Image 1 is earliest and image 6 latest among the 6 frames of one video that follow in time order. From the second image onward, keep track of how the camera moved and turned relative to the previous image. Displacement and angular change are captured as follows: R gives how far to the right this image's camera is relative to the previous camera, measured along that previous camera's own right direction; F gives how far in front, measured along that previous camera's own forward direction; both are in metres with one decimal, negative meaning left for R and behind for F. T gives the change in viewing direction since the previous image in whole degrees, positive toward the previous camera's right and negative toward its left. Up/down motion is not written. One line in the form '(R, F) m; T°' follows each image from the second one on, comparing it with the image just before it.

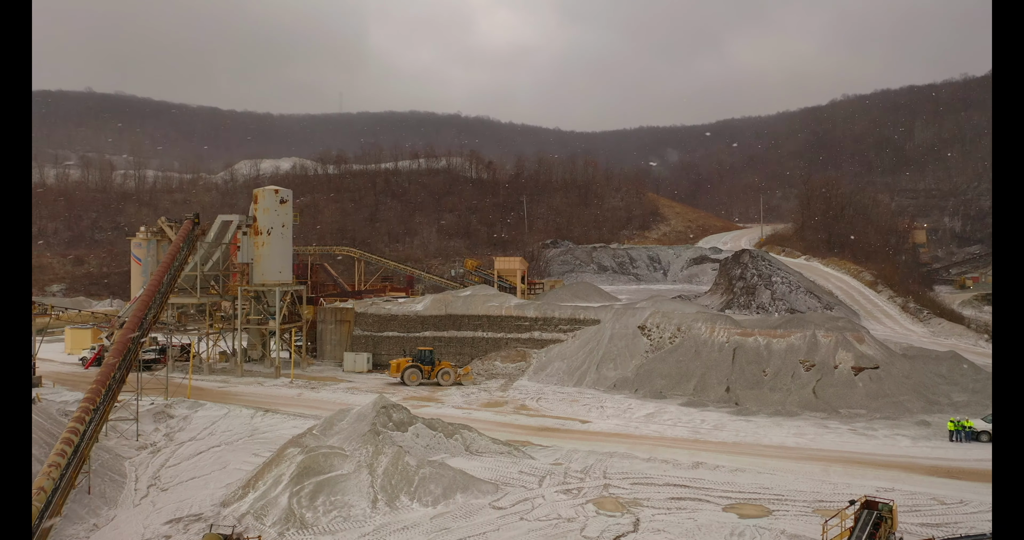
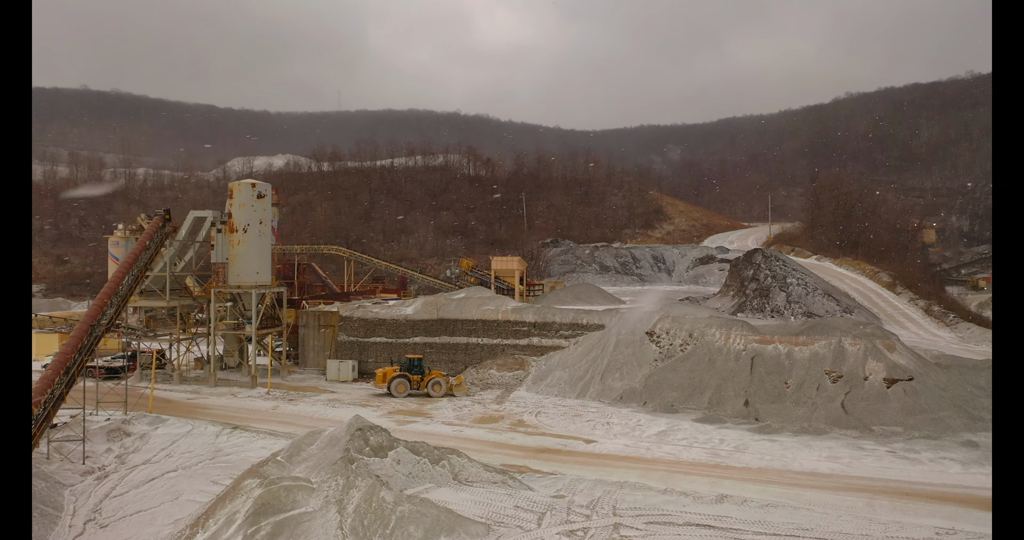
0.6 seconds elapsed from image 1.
(+0.2, +2.0) m; 0°
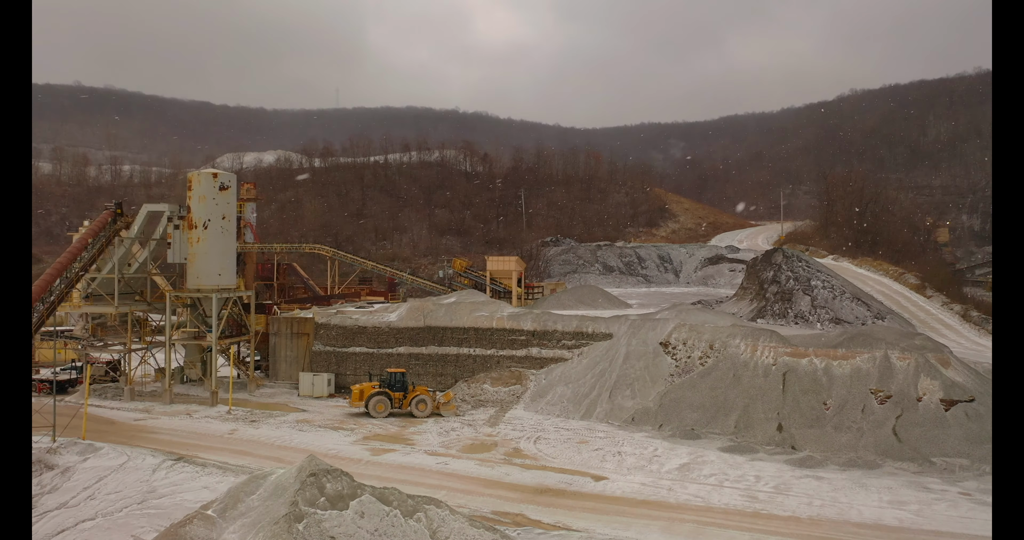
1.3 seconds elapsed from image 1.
(+0.3, +2.8) m; 0°
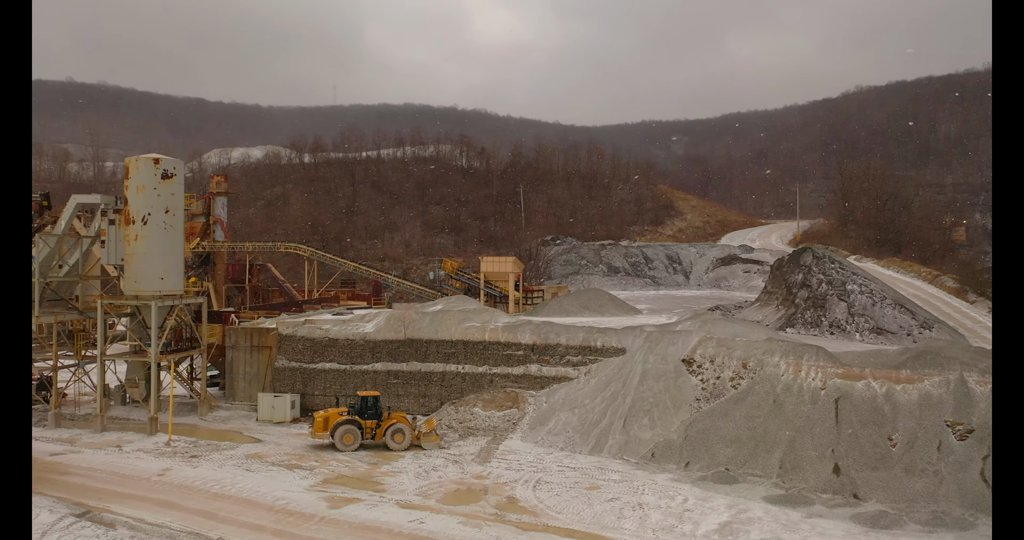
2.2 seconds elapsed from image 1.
(+0.3, +3.2) m; 0°
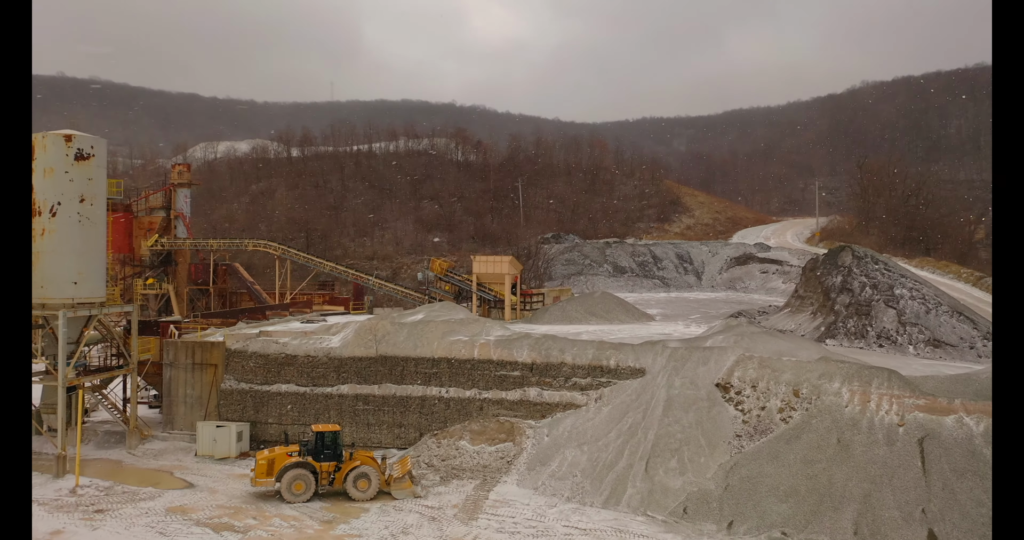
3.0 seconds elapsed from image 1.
(+0.3, +3.3) m; 0°
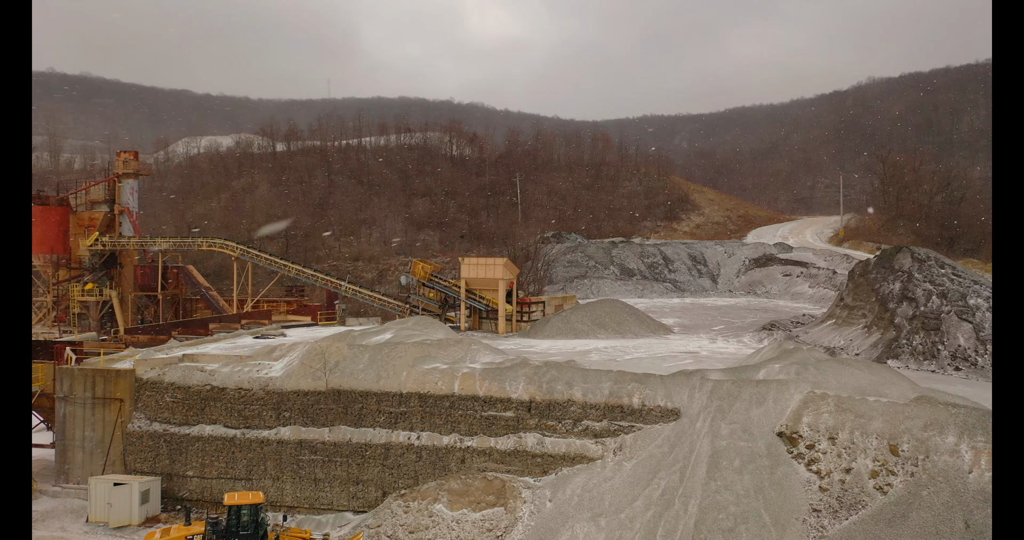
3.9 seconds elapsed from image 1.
(+0.4, +3.6) m; 0°
